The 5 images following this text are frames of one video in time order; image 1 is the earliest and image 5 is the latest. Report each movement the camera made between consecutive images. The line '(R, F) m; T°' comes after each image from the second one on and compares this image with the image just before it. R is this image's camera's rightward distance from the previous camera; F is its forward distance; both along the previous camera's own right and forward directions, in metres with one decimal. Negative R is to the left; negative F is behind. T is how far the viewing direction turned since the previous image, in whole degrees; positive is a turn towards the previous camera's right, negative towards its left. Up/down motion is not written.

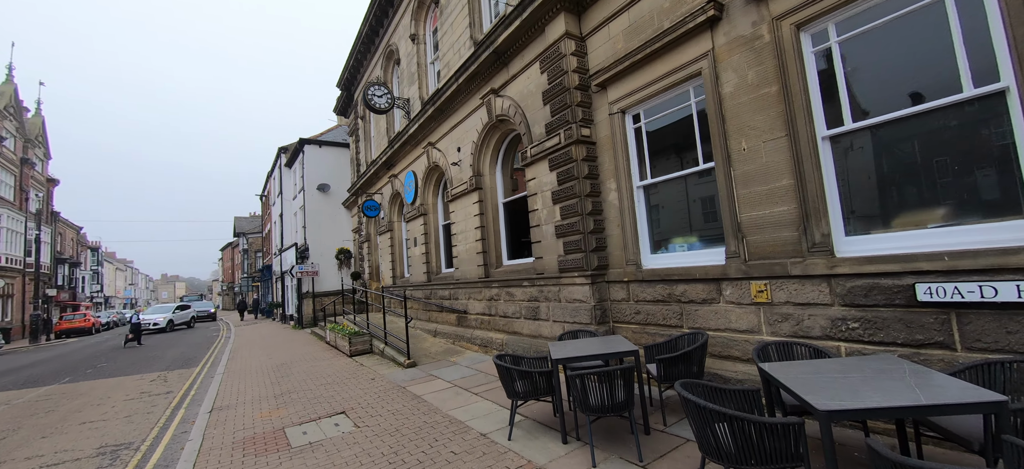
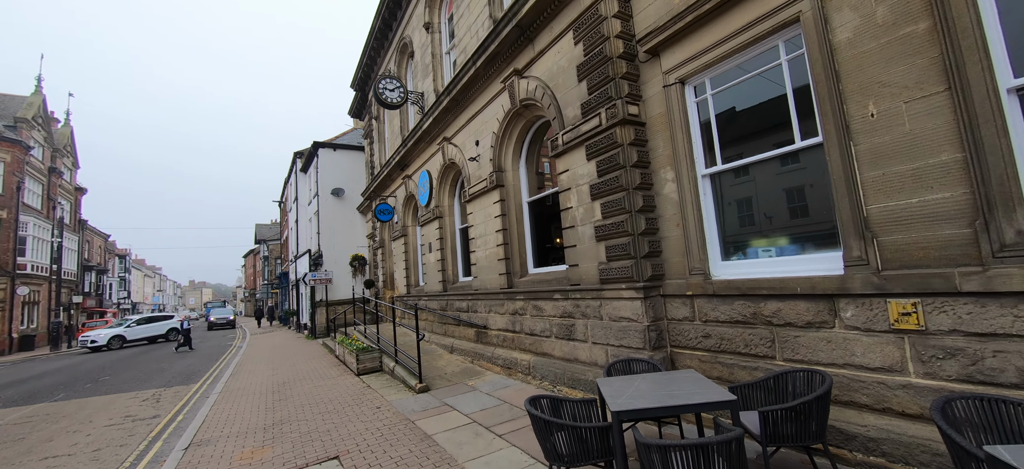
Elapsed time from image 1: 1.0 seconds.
(-0.2, +1.1) m; -3°
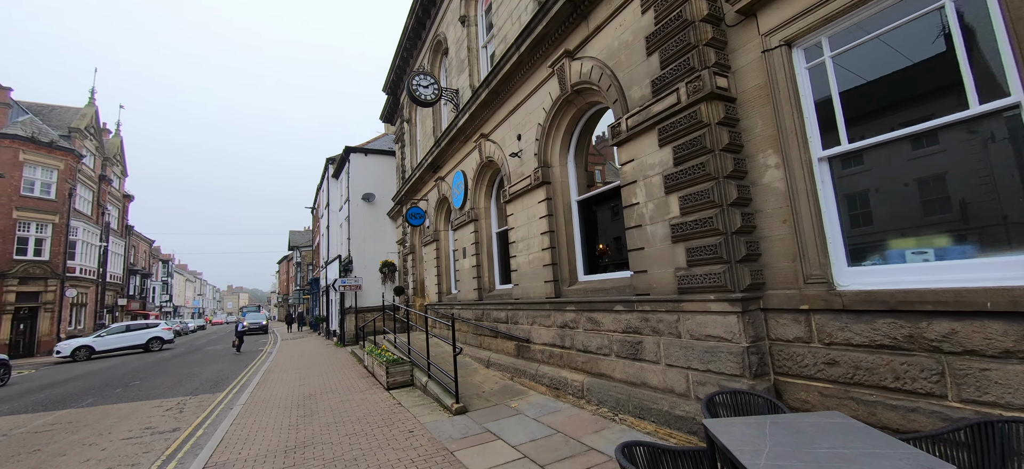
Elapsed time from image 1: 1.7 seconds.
(-0.4, +0.8) m; -4°
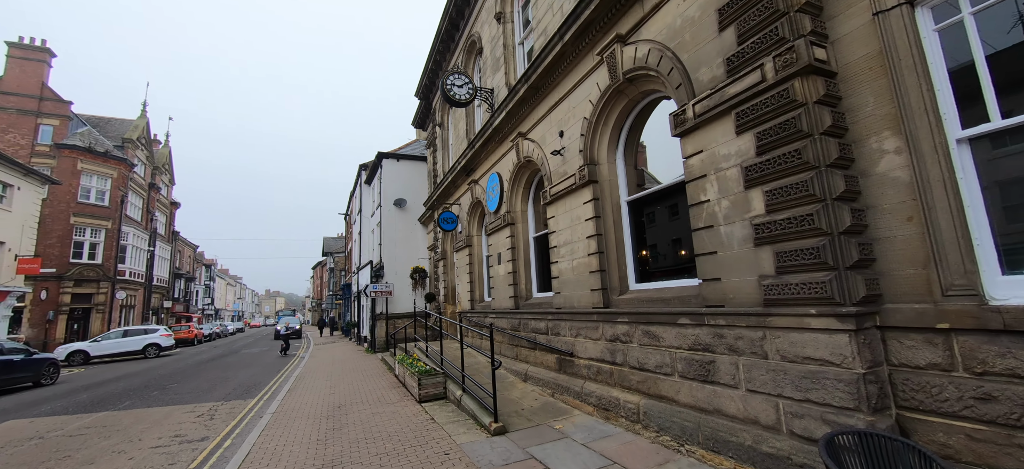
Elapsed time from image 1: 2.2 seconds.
(-0.2, +0.5) m; -4°
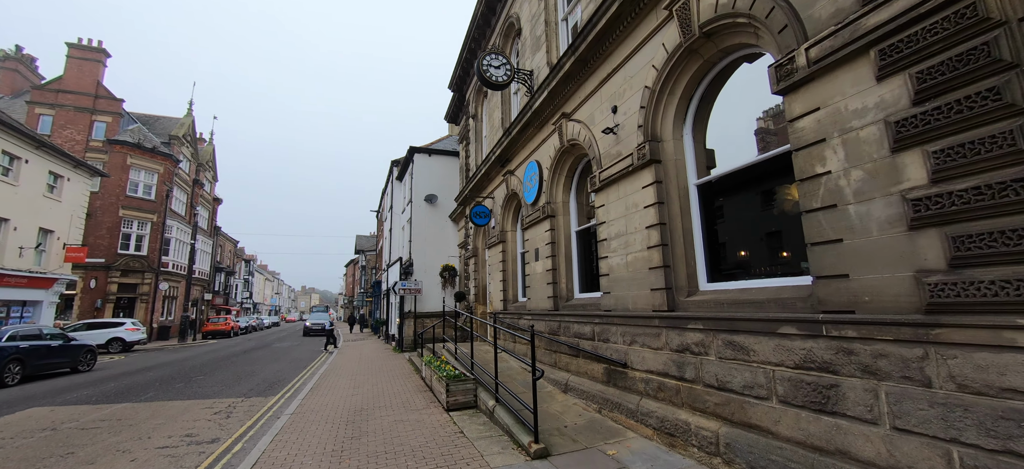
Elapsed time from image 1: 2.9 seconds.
(-0.2, +0.8) m; -4°
